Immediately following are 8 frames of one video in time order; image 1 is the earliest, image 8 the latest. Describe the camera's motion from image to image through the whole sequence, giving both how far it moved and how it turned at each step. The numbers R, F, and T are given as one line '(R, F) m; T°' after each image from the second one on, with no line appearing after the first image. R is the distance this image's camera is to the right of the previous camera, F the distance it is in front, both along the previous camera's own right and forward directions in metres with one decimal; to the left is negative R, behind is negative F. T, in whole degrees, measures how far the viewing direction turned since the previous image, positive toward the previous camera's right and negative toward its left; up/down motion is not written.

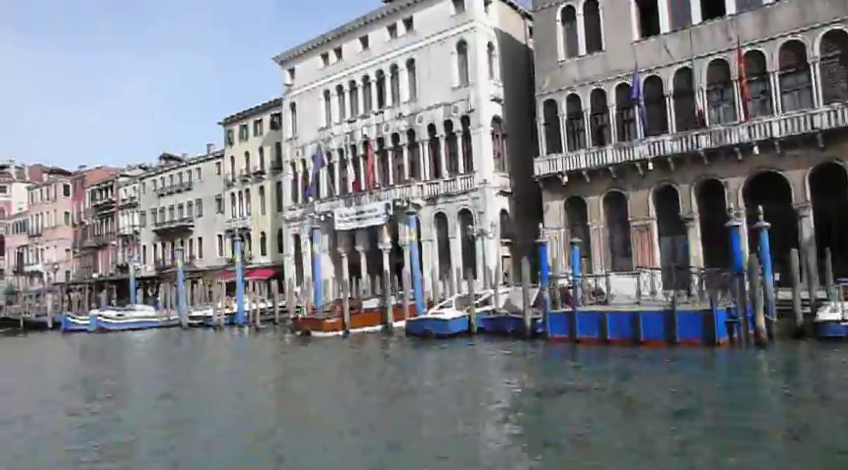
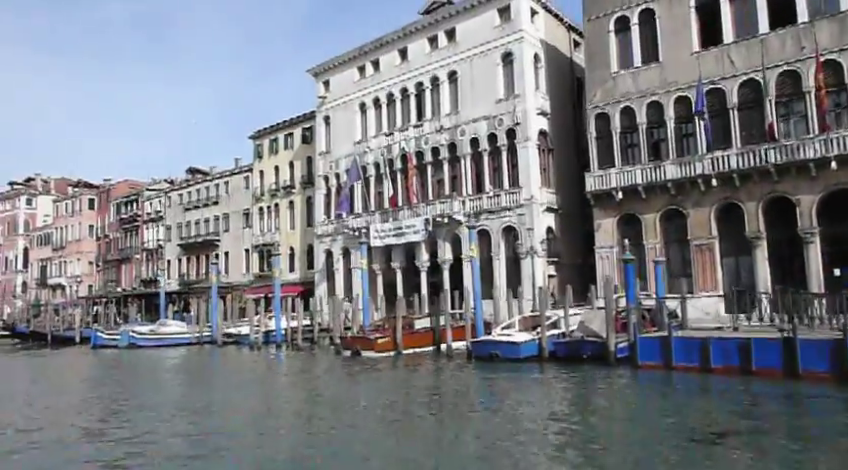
(-1.6, +1.4) m; -1°
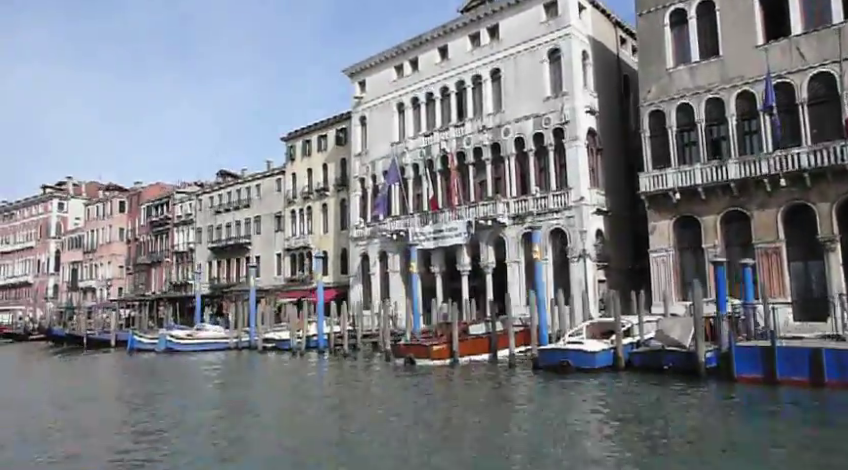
(-1.2, +1.2) m; -2°
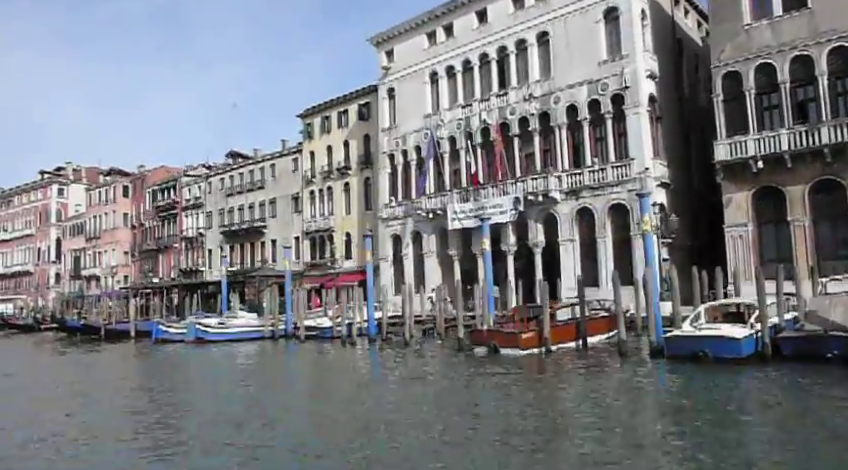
(-2.6, +2.8) m; 0°
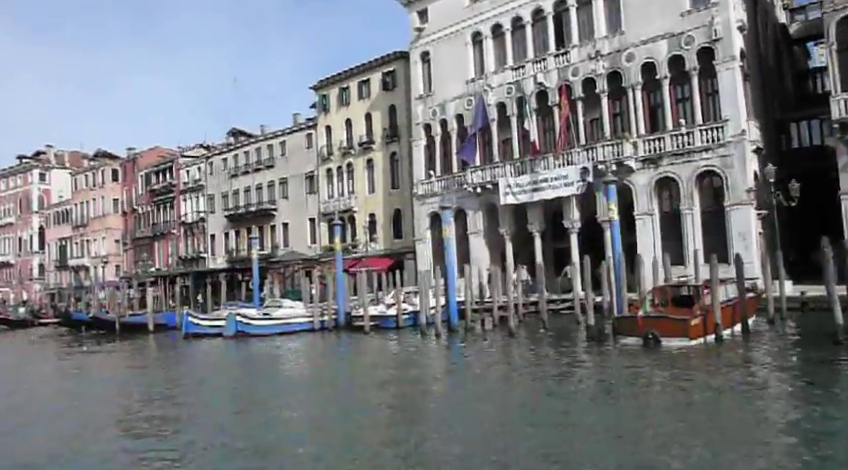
(-3.8, +4.0) m; +2°
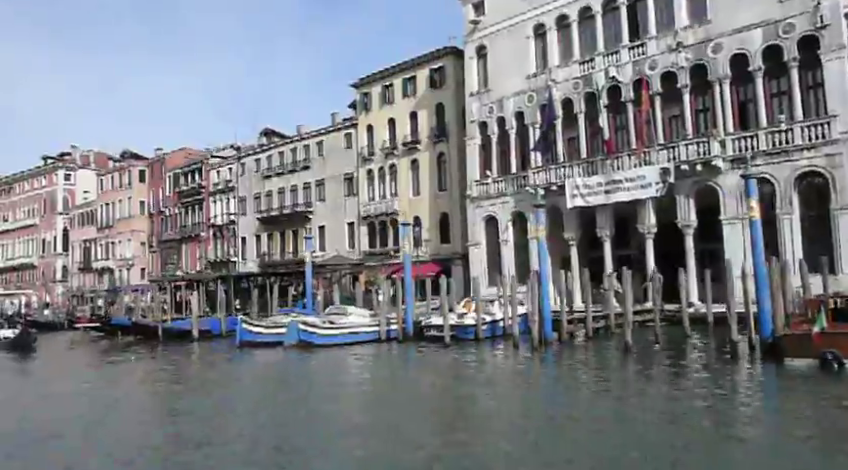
(-2.4, +2.3) m; -1°
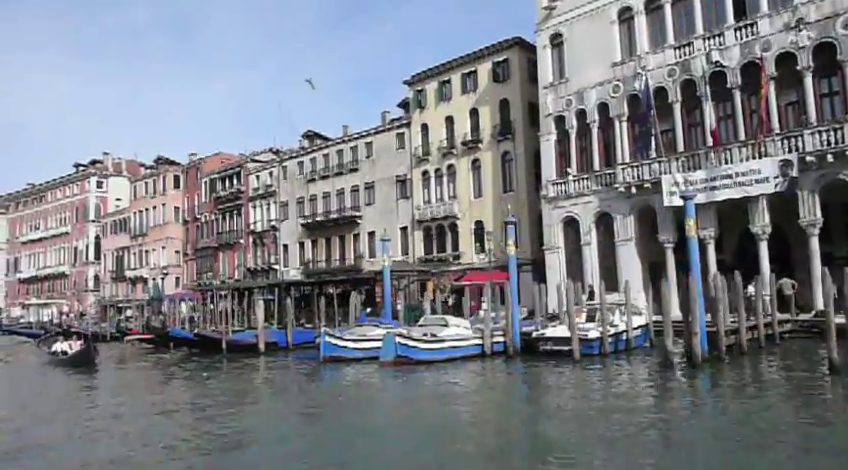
(-2.9, +2.9) m; -1°
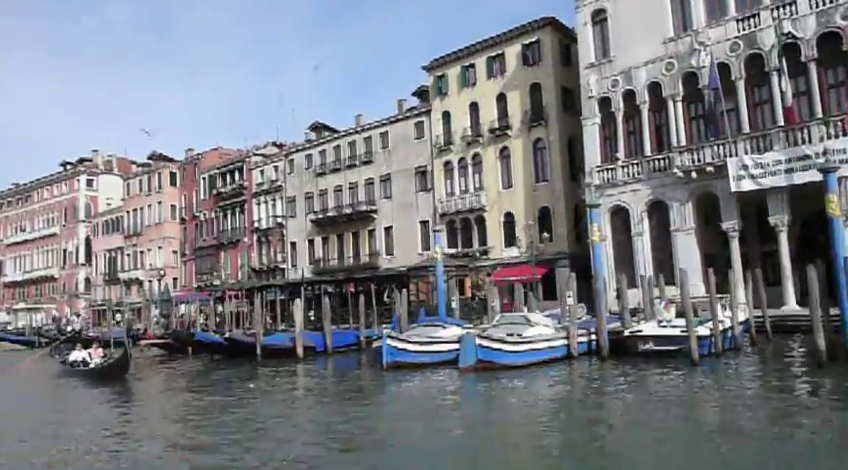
(-2.5, +2.7) m; +1°
